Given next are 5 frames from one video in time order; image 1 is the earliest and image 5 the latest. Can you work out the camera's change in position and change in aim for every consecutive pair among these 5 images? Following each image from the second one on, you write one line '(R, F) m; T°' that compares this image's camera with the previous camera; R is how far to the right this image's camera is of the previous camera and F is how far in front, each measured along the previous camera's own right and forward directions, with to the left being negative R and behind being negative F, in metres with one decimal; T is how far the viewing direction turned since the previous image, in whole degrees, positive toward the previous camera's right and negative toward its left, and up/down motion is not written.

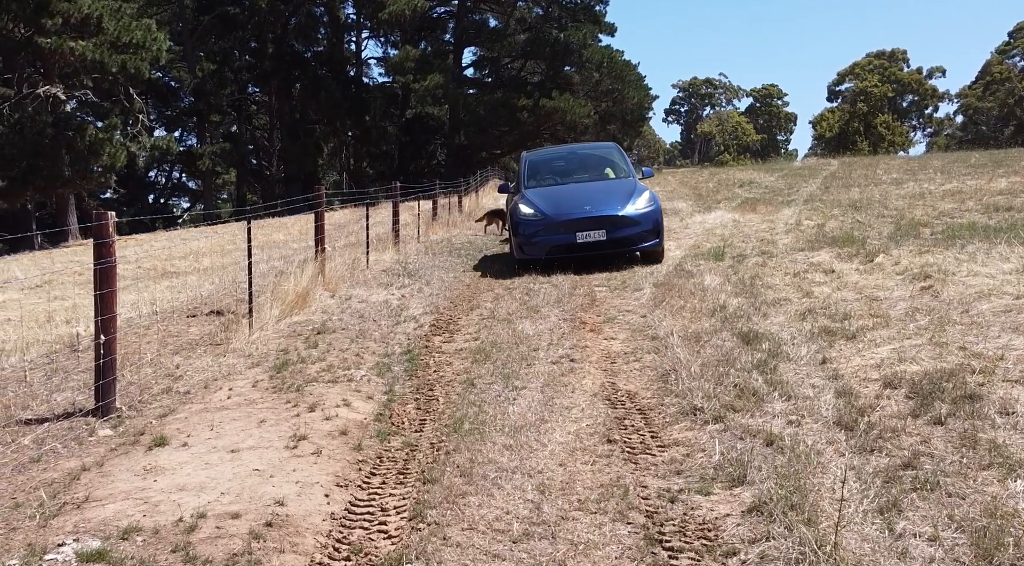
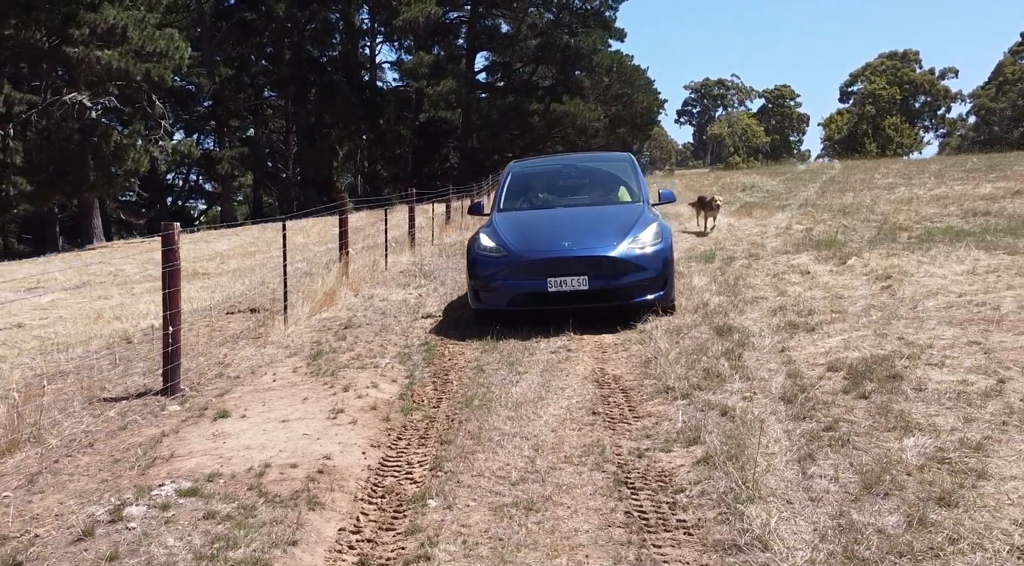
(+0.1, -0.9) m; -1°
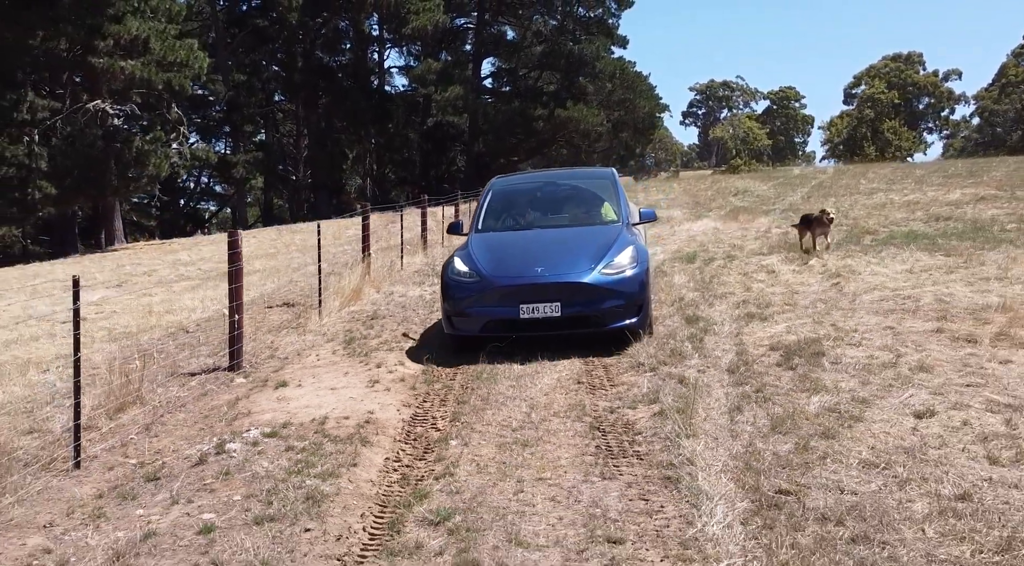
(0.0, -1.4) m; 0°
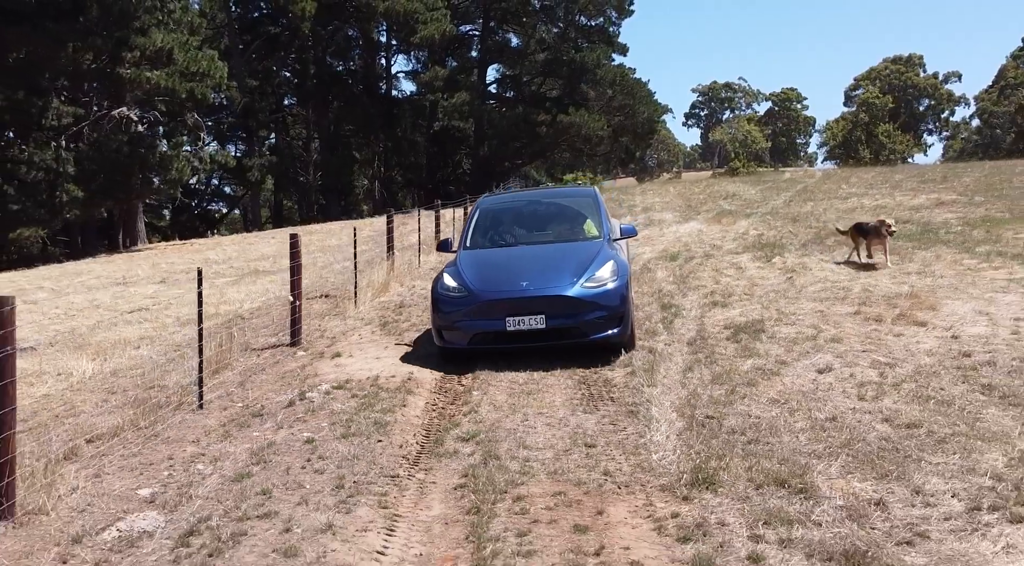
(0.0, -1.8) m; 0°
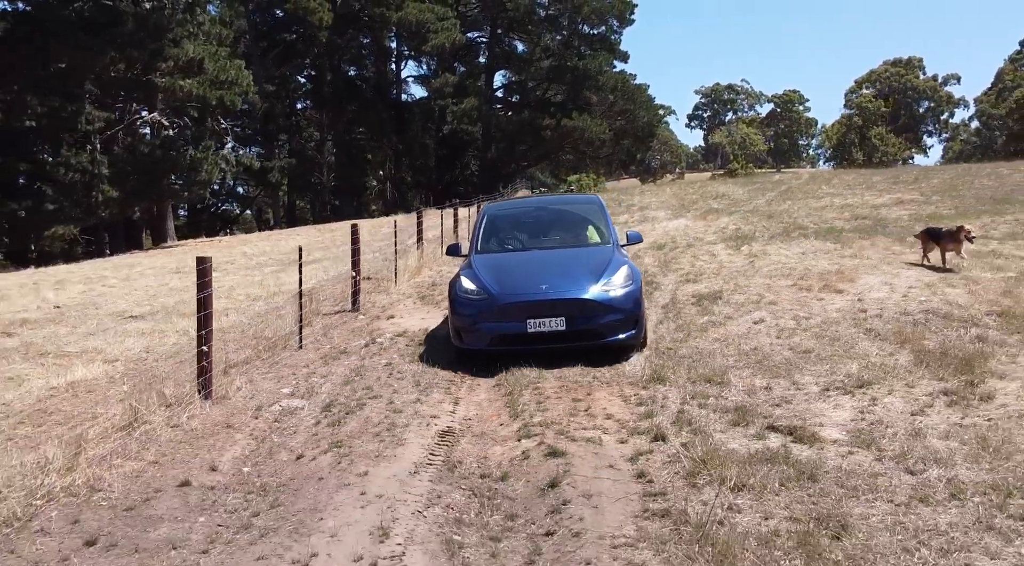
(-0.1, -2.5) m; 0°
